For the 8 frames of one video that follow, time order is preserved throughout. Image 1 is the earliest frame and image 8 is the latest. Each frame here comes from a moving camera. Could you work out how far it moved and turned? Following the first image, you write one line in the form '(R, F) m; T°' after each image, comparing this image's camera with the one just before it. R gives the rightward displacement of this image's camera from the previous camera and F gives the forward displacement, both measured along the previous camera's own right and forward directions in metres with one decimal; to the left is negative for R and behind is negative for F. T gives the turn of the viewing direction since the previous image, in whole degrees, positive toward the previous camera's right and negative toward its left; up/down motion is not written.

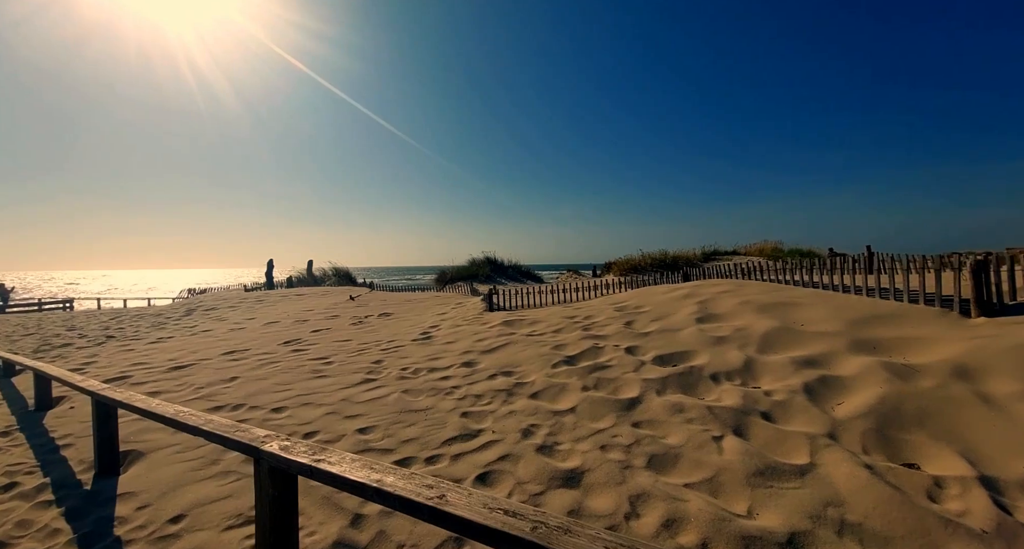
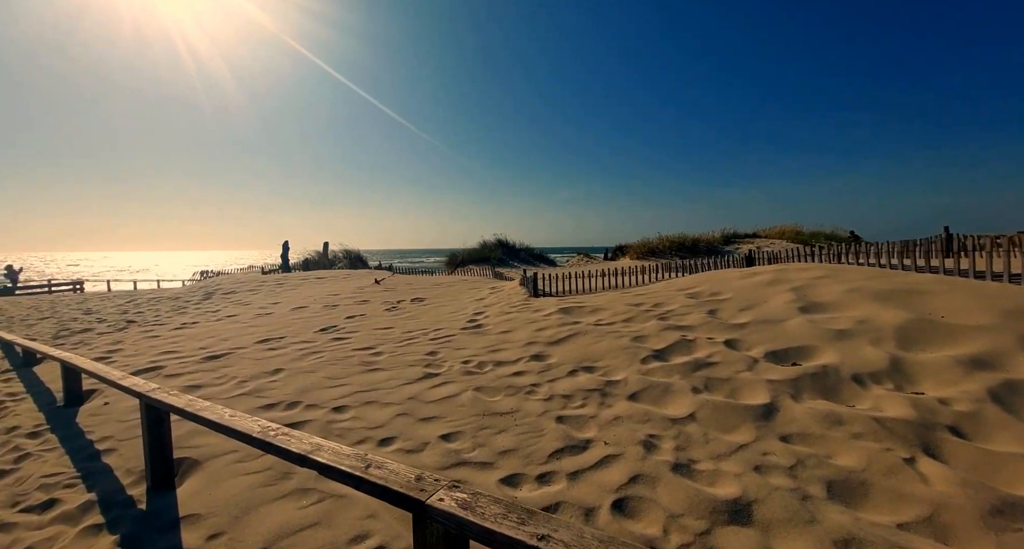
(-0.6, +0.4) m; -1°
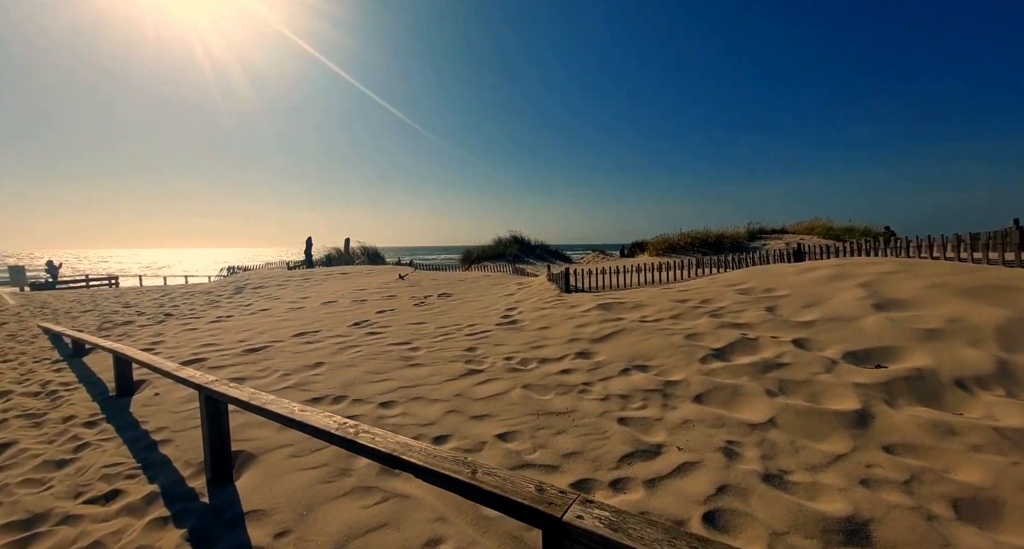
(-0.3, +0.2) m; -2°
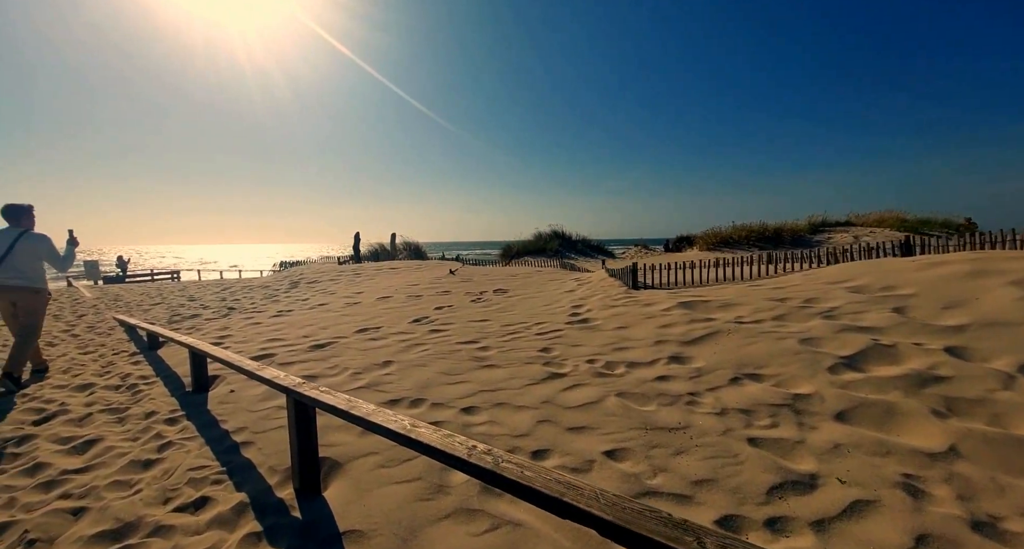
(-0.4, +0.3) m; -5°
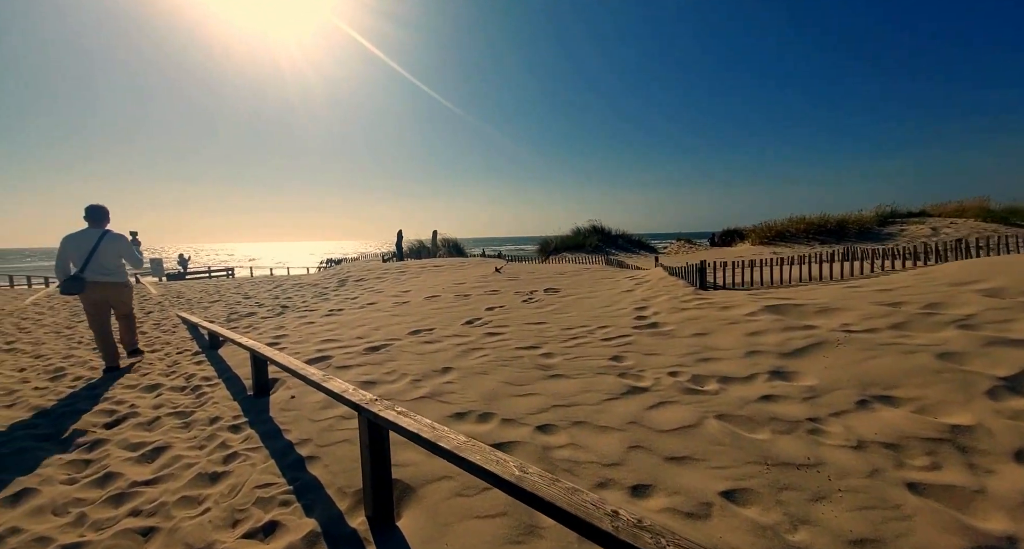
(-0.3, +0.3) m; -5°
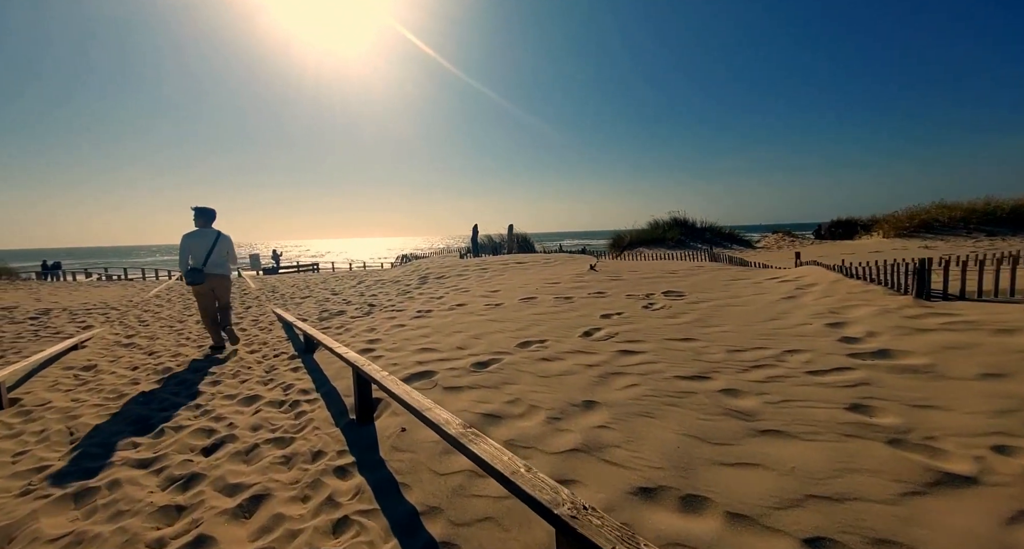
(-0.7, +0.9) m; -9°
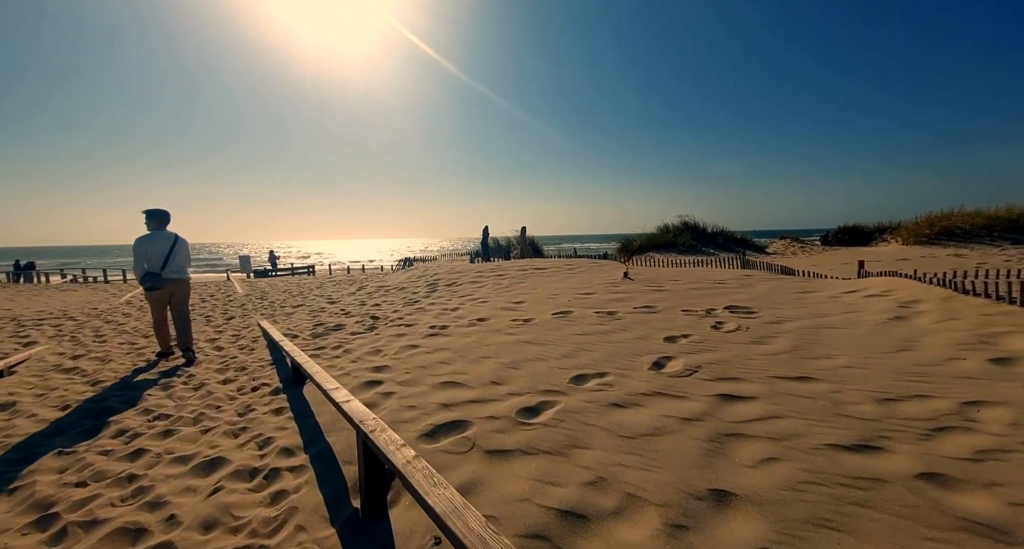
(-0.5, +1.0) m; +1°
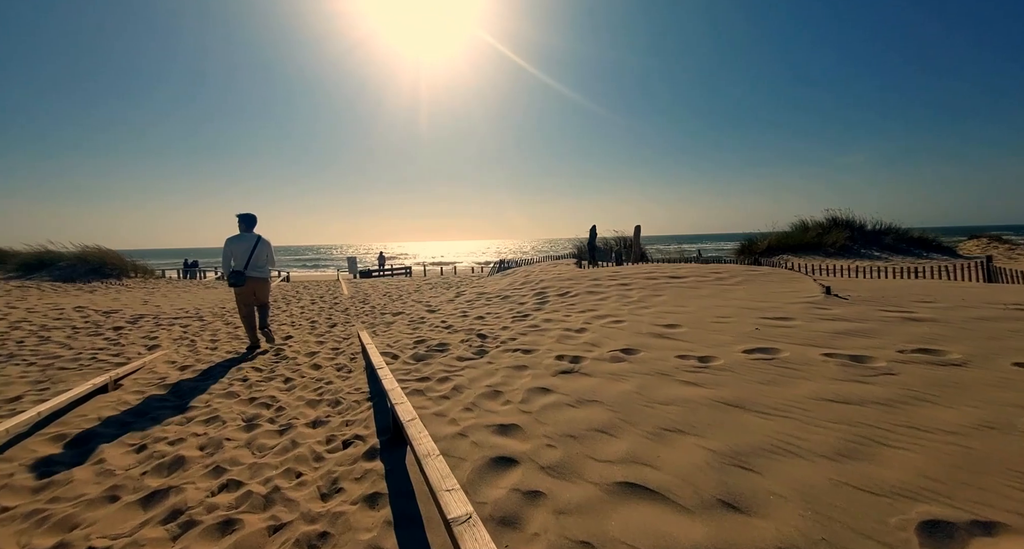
(-0.8, +1.5) m; -13°
